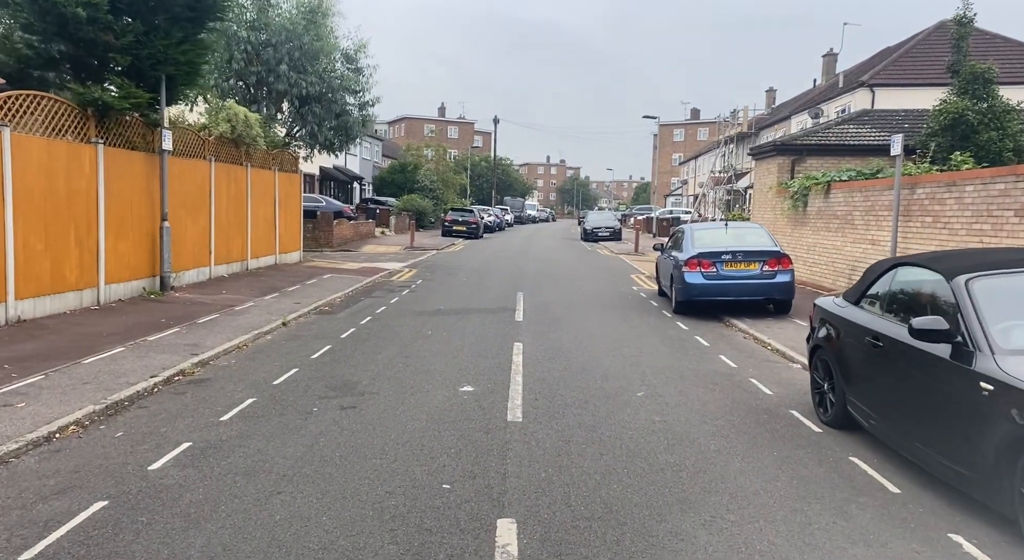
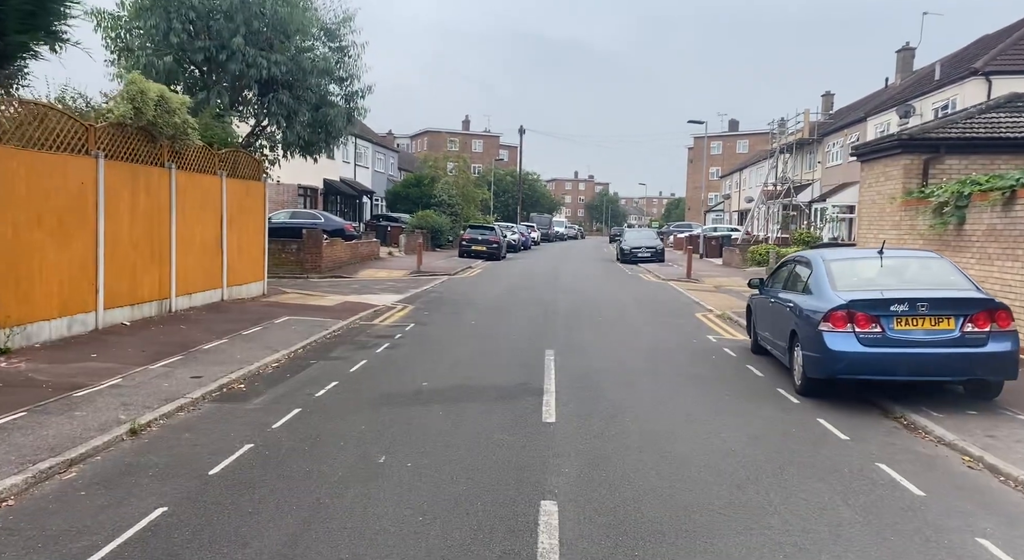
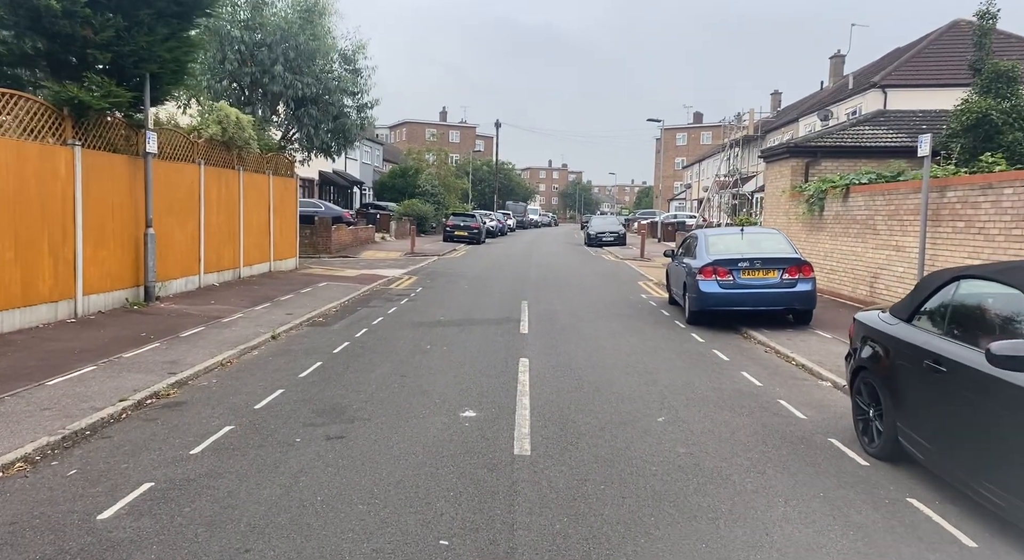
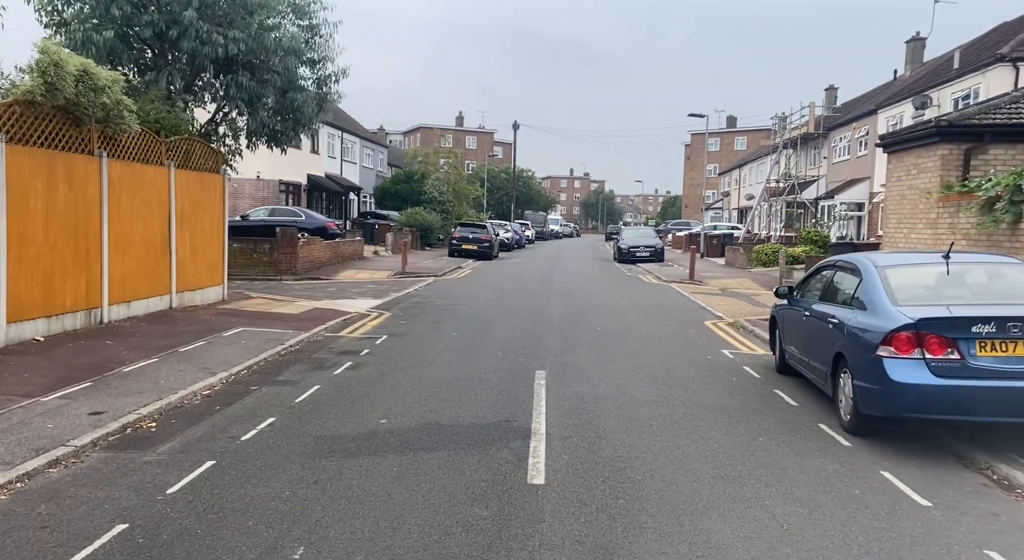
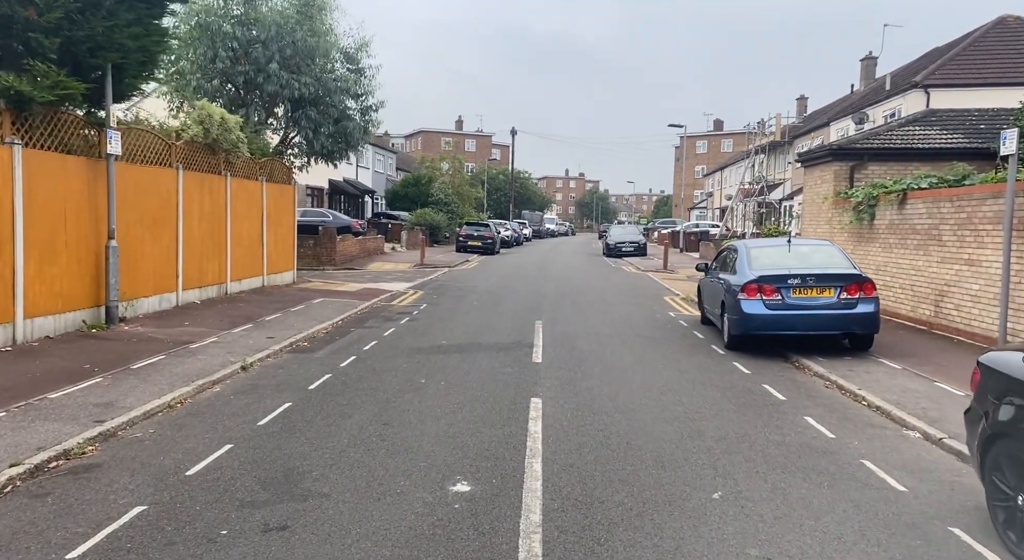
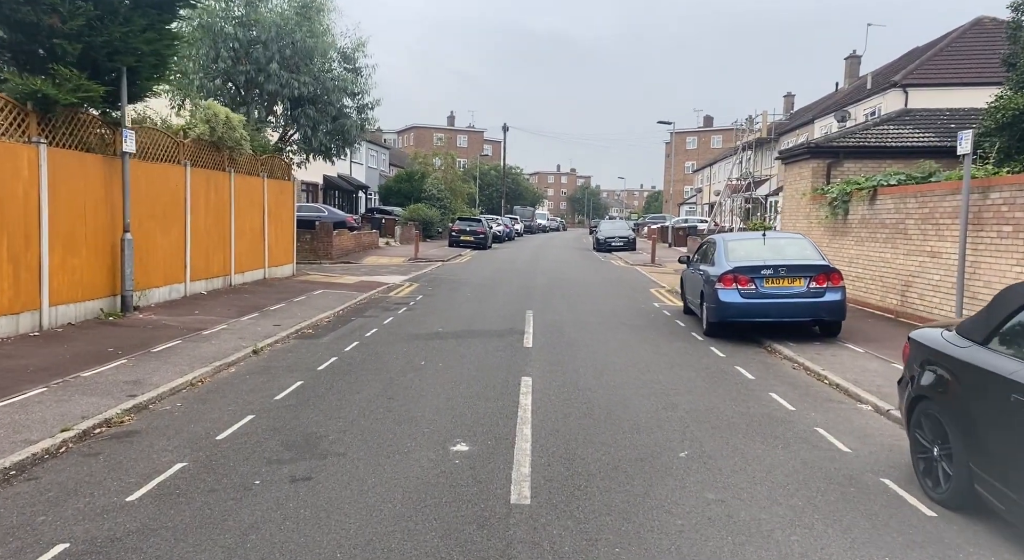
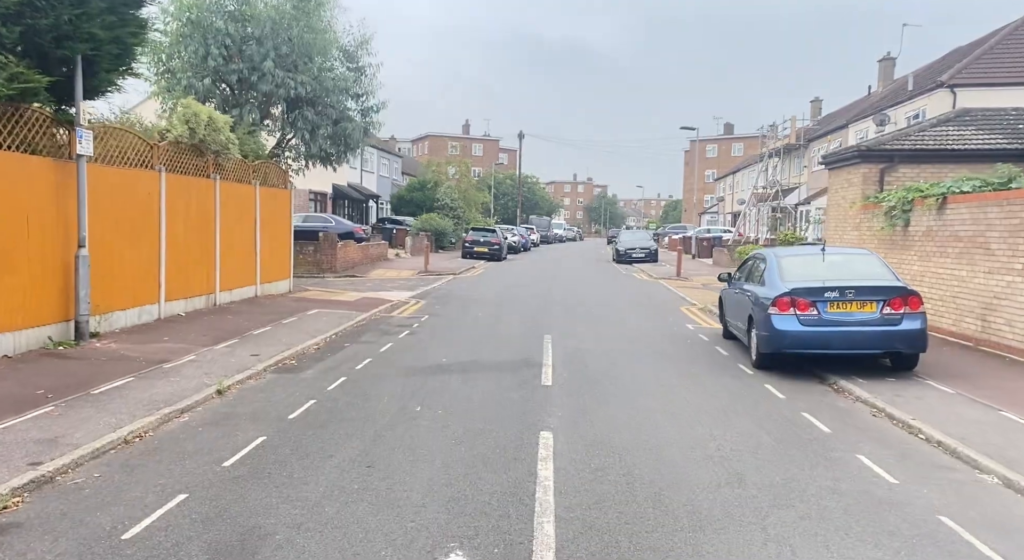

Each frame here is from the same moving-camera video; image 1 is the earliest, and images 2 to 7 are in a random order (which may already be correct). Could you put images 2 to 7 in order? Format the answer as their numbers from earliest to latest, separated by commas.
3, 6, 5, 7, 2, 4
